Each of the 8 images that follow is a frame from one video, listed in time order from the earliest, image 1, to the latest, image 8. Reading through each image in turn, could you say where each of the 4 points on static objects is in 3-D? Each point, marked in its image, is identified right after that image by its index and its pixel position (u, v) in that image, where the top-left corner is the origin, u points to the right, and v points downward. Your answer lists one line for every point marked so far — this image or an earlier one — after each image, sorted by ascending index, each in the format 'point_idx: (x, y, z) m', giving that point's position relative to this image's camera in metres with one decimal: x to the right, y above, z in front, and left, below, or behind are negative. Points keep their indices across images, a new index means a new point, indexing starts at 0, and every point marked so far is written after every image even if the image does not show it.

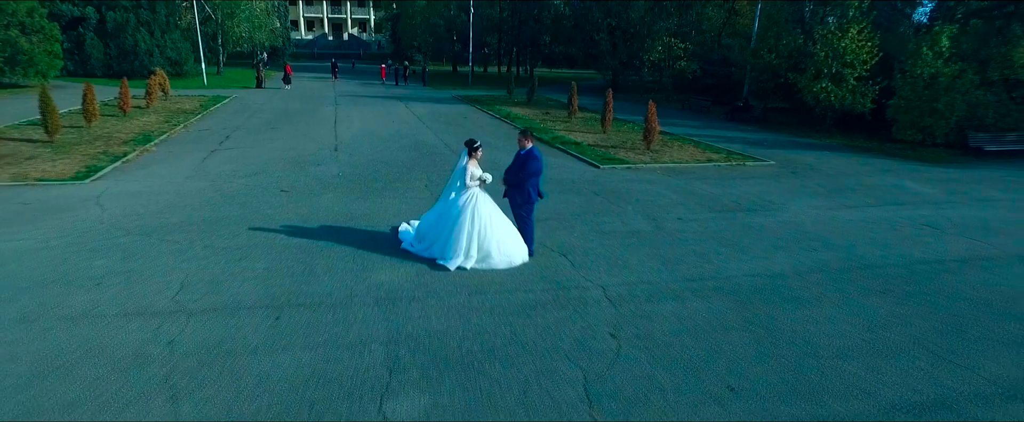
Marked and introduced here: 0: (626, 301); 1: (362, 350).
0: (+0.7, -0.6, +4.6) m
1: (-0.8, -0.7, +3.8) m
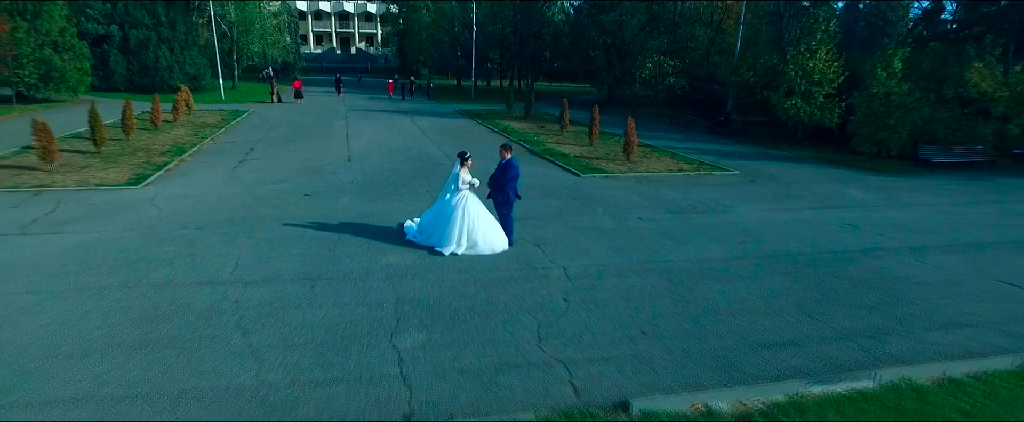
0: (+0.6, -0.5, +5.9) m
1: (-0.9, -0.7, +5.0) m
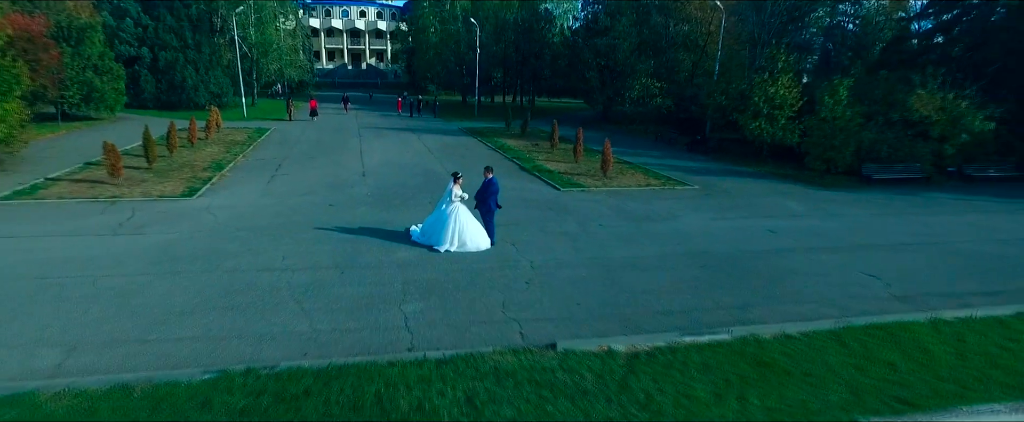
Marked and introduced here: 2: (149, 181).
0: (+0.3, -0.6, +7.7) m
1: (-1.2, -0.7, +6.9) m
2: (-6.3, +0.5, +12.3) m
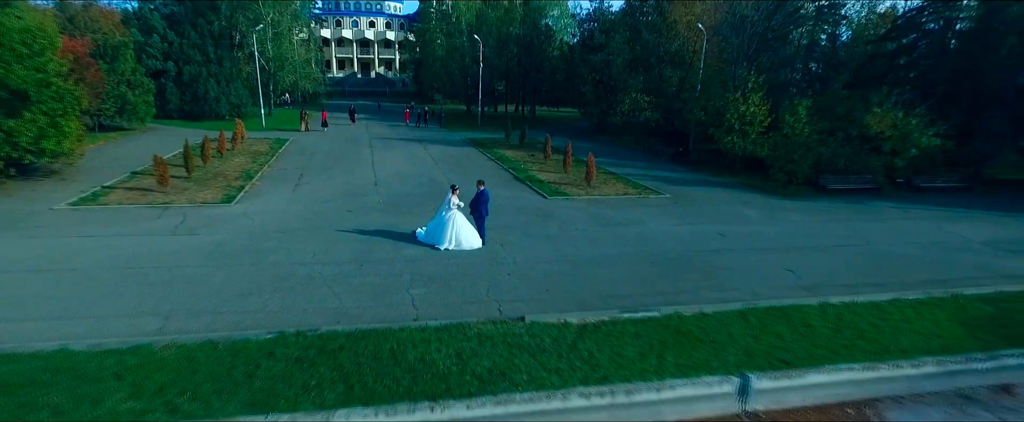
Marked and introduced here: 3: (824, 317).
0: (+0.1, -0.7, +9.6) m
1: (-1.4, -0.8, +8.8) m
2: (-6.4, +0.4, +14.2) m
3: (+3.5, -1.2, +8.0) m
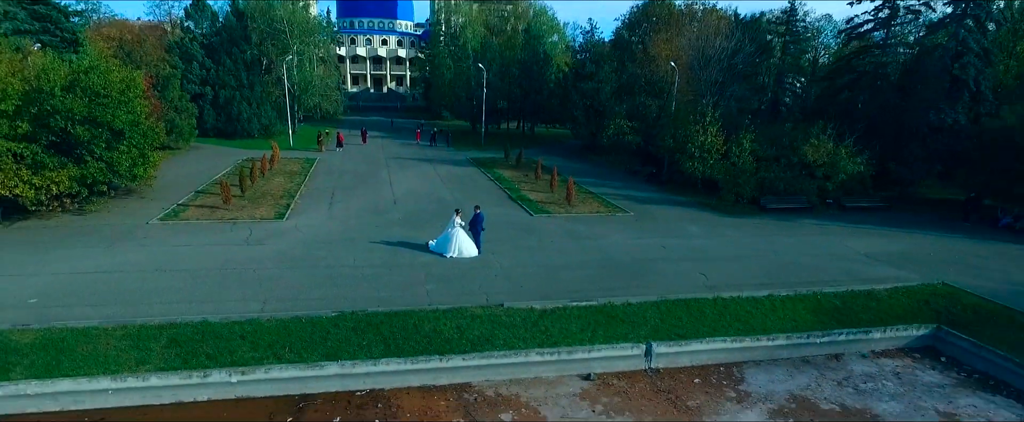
0: (-0.1, -1.0, +13.0) m
1: (-1.6, -1.1, +12.2) m
2: (-6.6, +0.1, +17.7) m
3: (+3.3, -1.5, +11.4) m
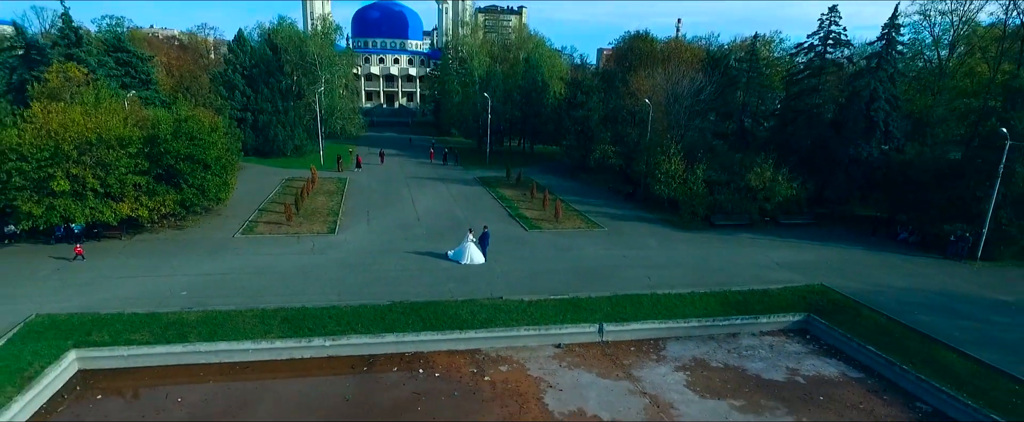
0: (-0.2, -1.5, +17.9) m
1: (-1.7, -1.6, +17.1) m
2: (-6.6, -0.4, +22.6) m
3: (+3.2, -2.0, +16.2) m
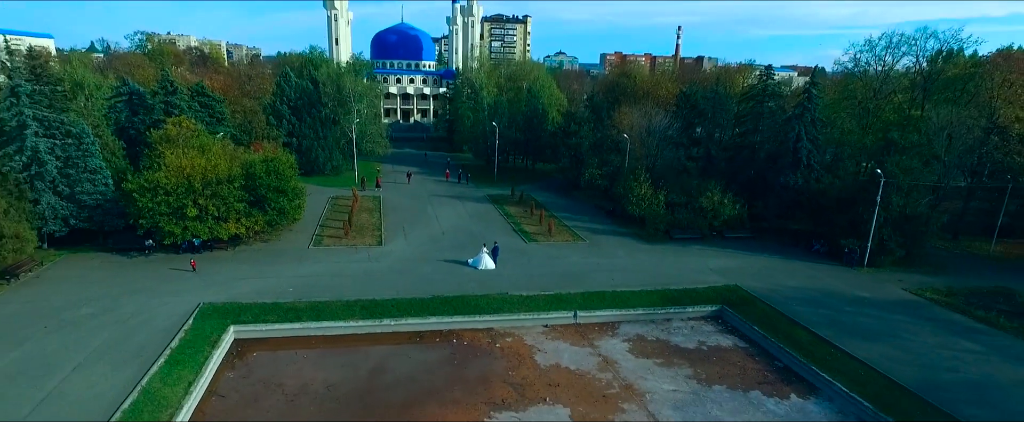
0: (-0.1, -2.3, +24.9) m
1: (-1.6, -2.3, +24.1) m
2: (-6.5, -1.1, +29.6) m
3: (+3.3, -2.8, +23.2) m
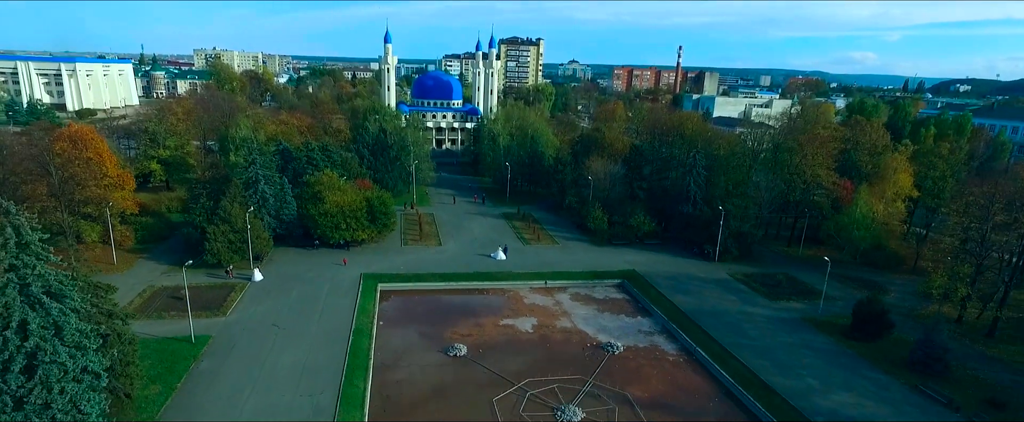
0: (+0.1, -3.4, +46.1) m
1: (-1.4, -3.4, +45.4) m
2: (-6.2, -2.1, +51.0) m
3: (+3.4, -3.9, +44.4) m
